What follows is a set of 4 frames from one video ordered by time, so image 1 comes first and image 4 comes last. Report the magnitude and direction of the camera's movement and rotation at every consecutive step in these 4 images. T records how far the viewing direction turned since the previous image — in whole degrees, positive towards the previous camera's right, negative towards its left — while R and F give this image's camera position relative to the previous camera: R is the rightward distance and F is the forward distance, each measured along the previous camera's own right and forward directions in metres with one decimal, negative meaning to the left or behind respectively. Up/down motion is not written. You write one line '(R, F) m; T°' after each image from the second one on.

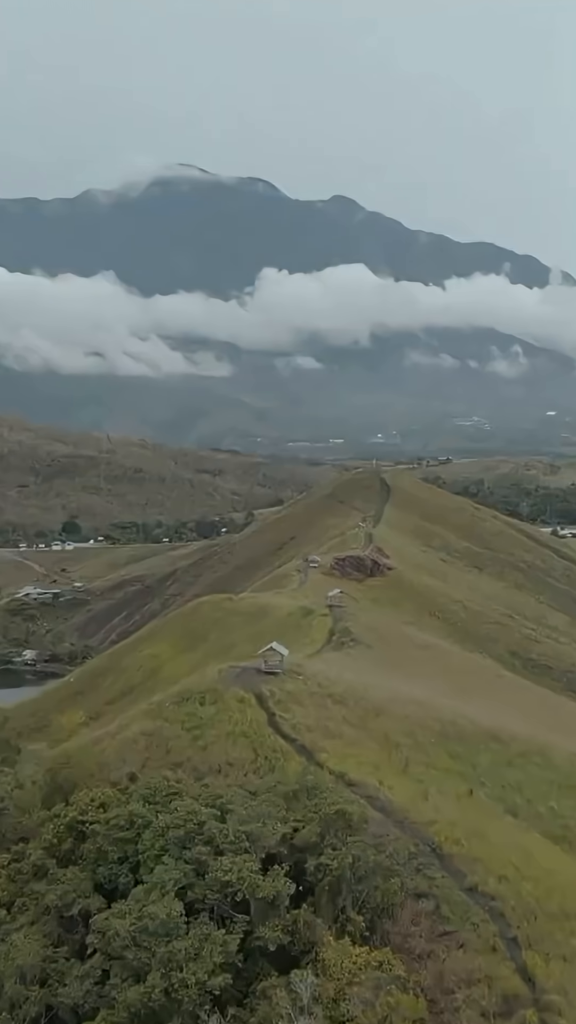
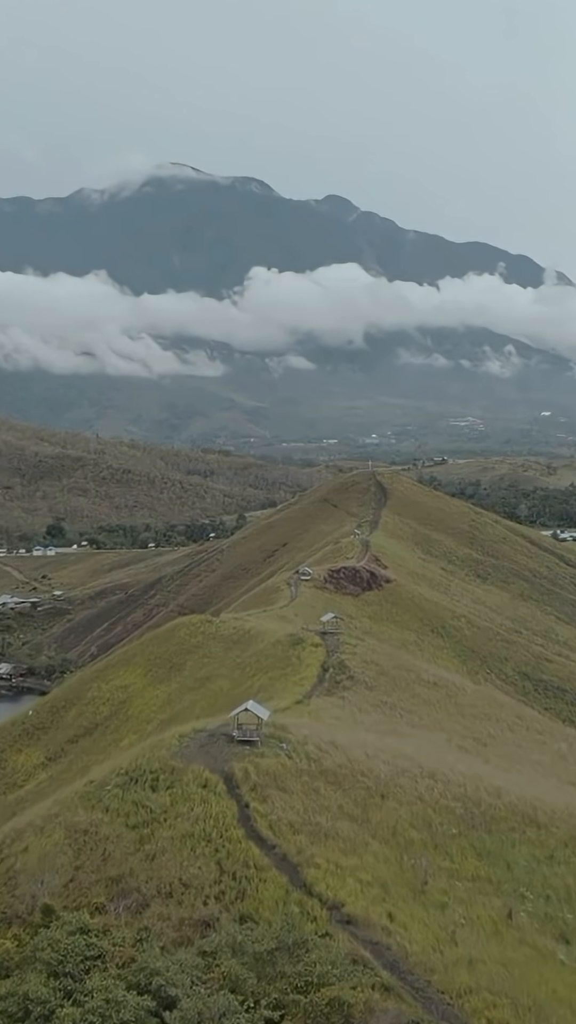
(+0.3, +8.5) m; 0°
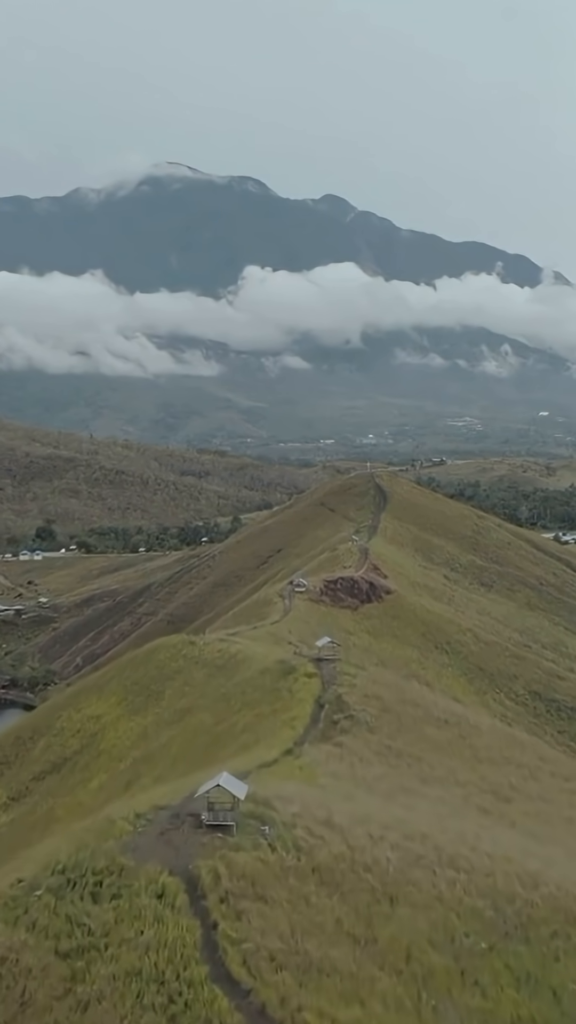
(+0.3, +6.4) m; 0°
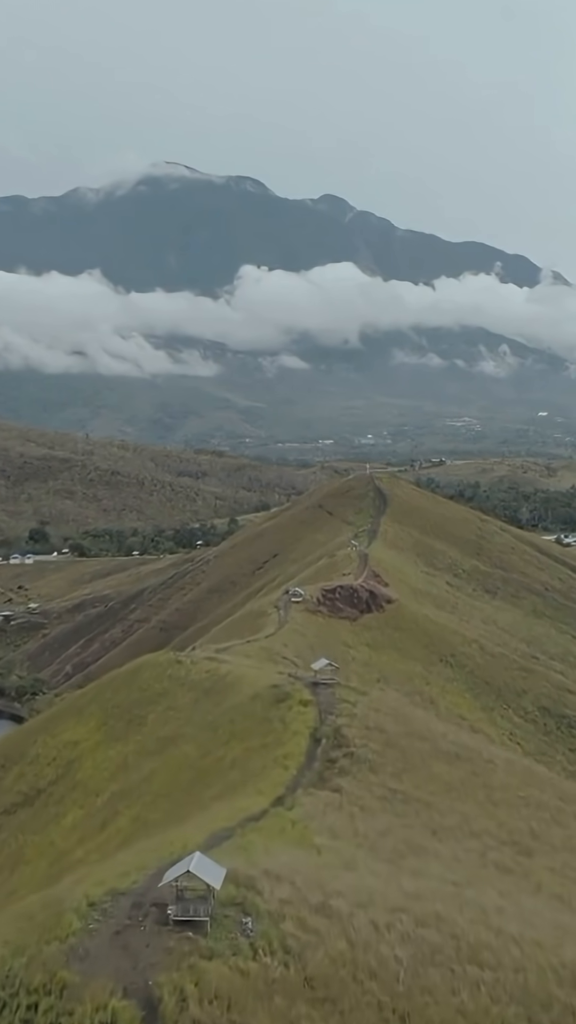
(+0.2, +4.5) m; 0°
